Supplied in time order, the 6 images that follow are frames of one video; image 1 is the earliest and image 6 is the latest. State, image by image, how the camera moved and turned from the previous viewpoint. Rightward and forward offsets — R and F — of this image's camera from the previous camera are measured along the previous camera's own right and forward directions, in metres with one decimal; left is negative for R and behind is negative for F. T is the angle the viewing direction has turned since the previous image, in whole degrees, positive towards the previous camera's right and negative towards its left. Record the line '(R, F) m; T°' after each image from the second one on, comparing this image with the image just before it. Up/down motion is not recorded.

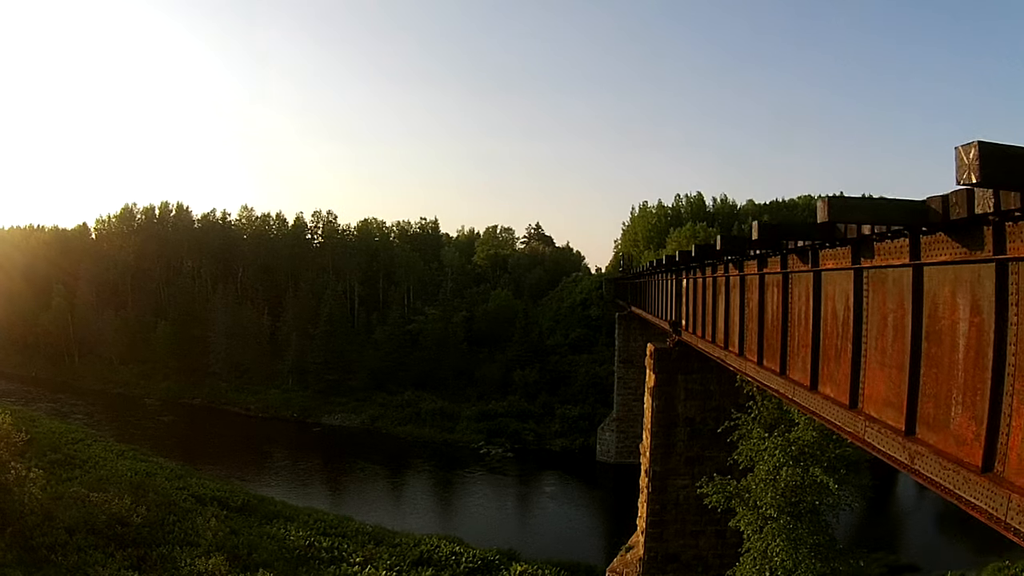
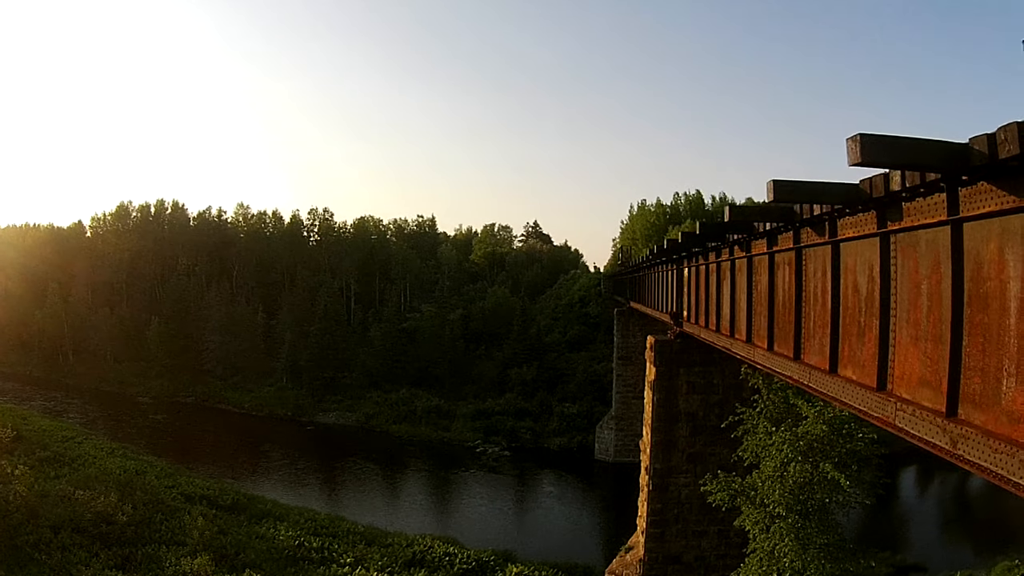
(+0.1, +0.5) m; 0°
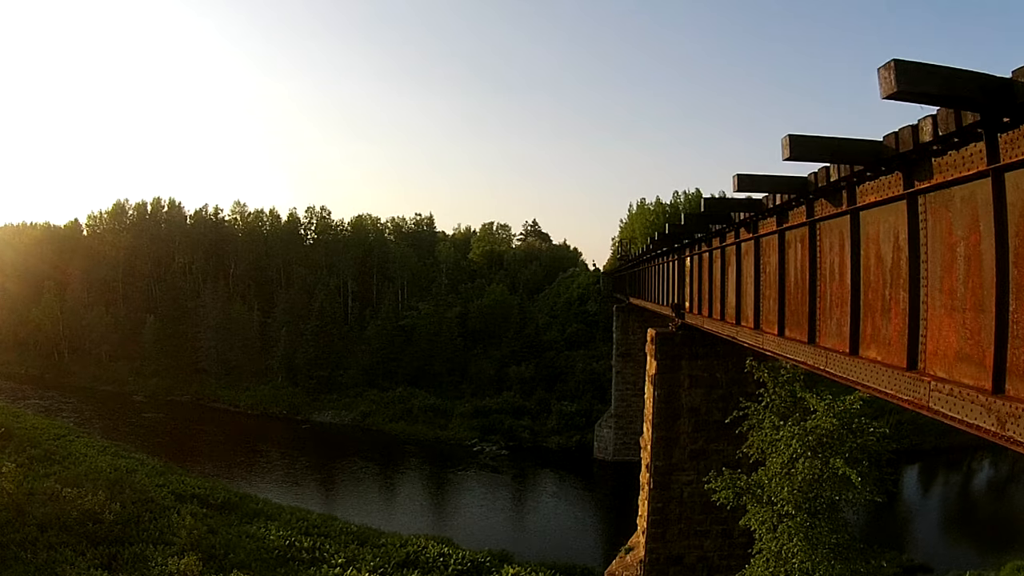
(+0.1, +0.5) m; 0°
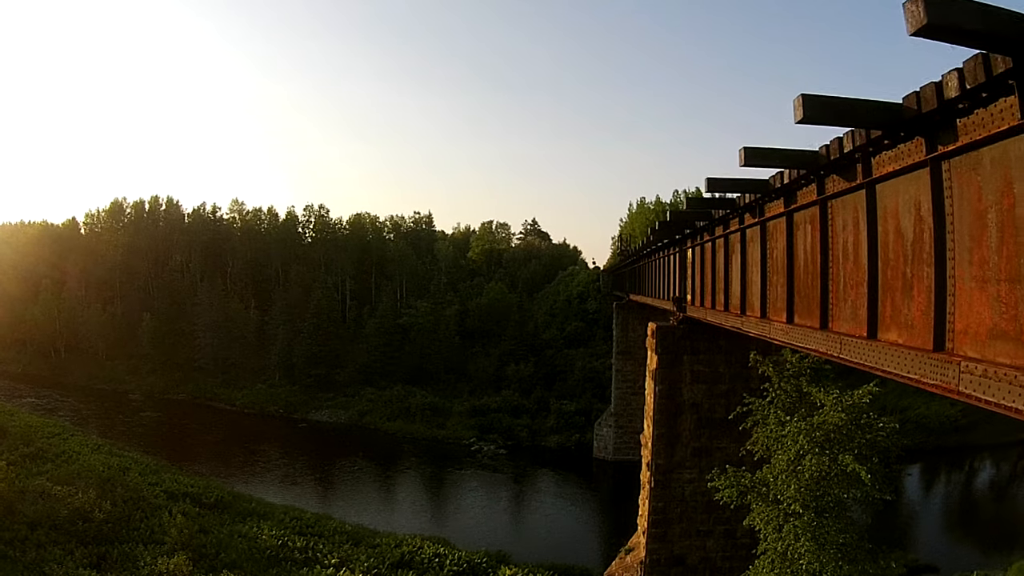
(+0.1, +0.4) m; 0°
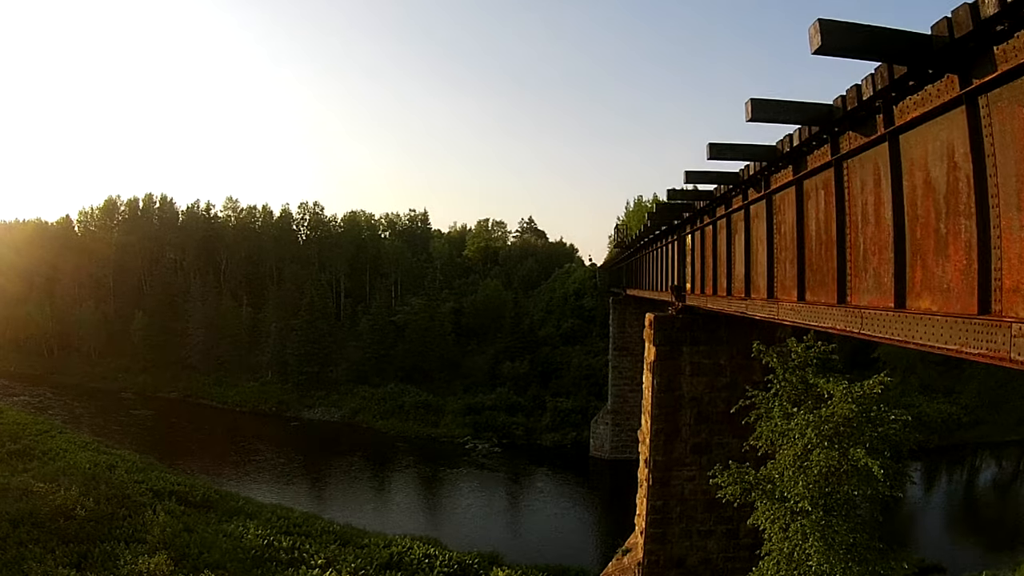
(+0.1, +0.5) m; 0°
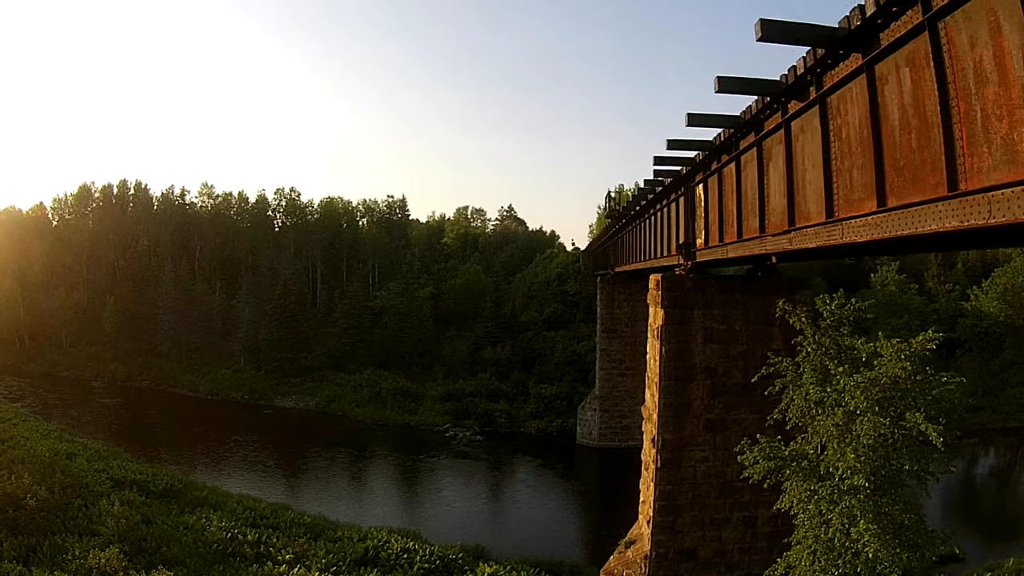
(-0.1, +1.4) m; +1°
